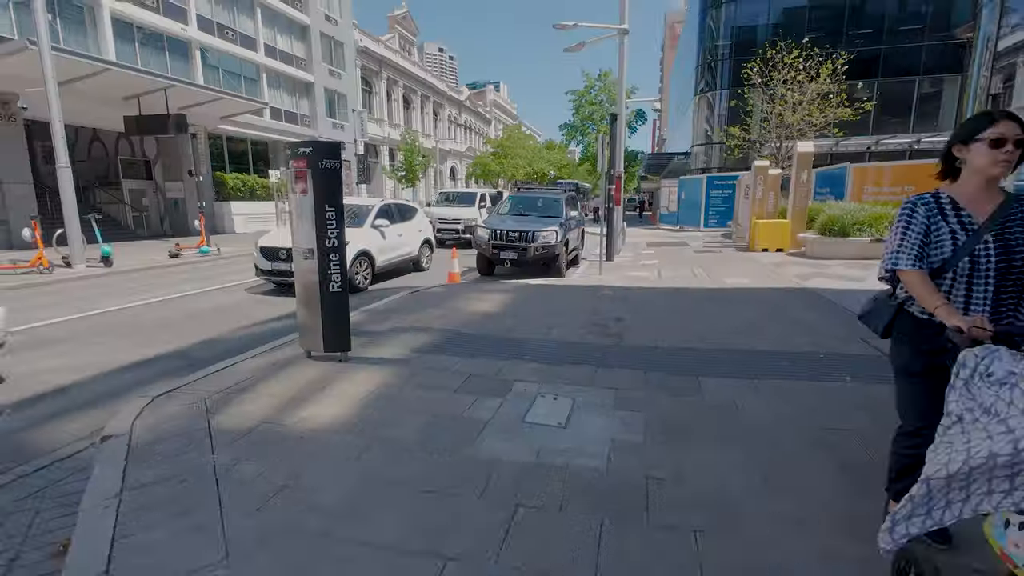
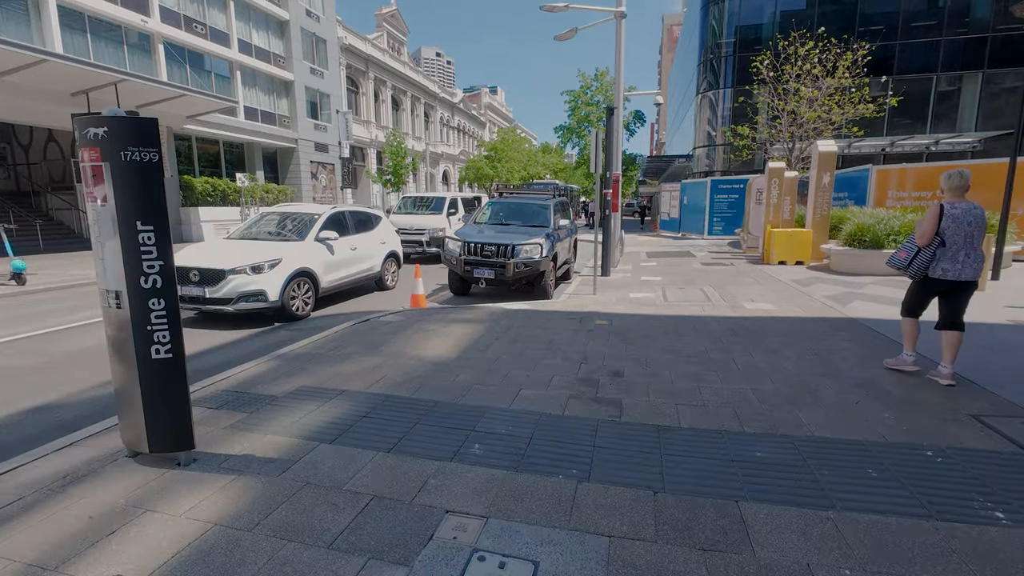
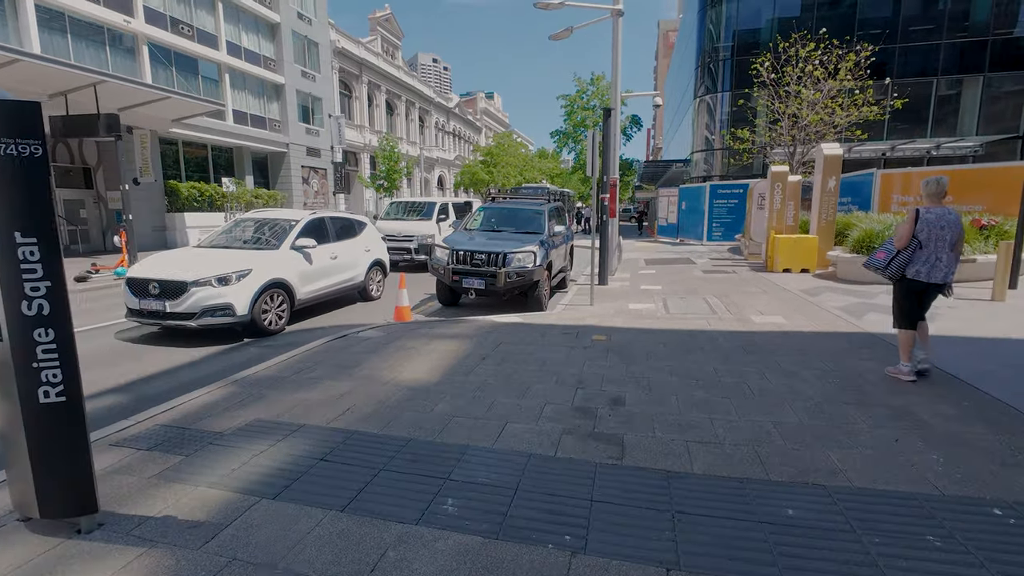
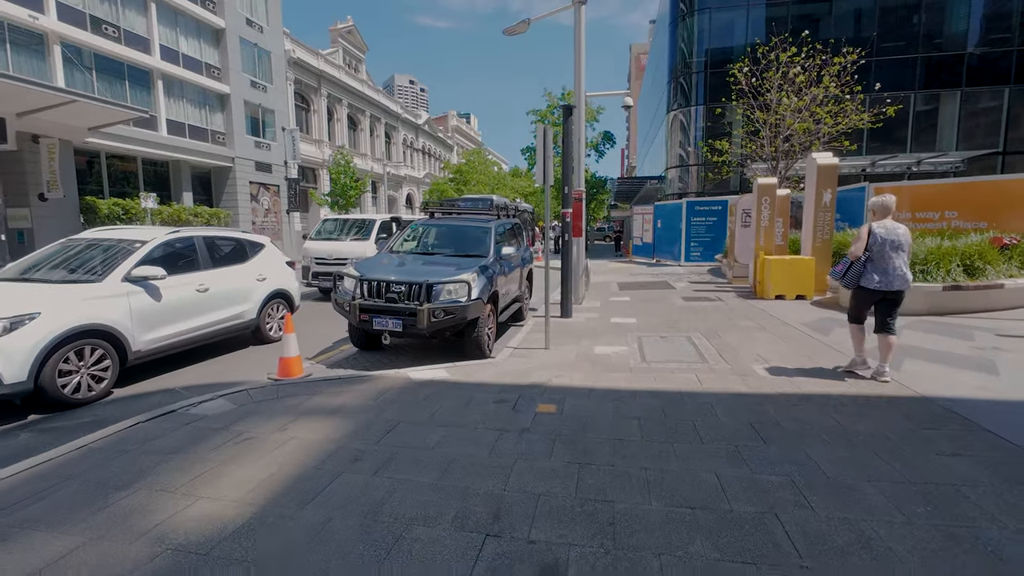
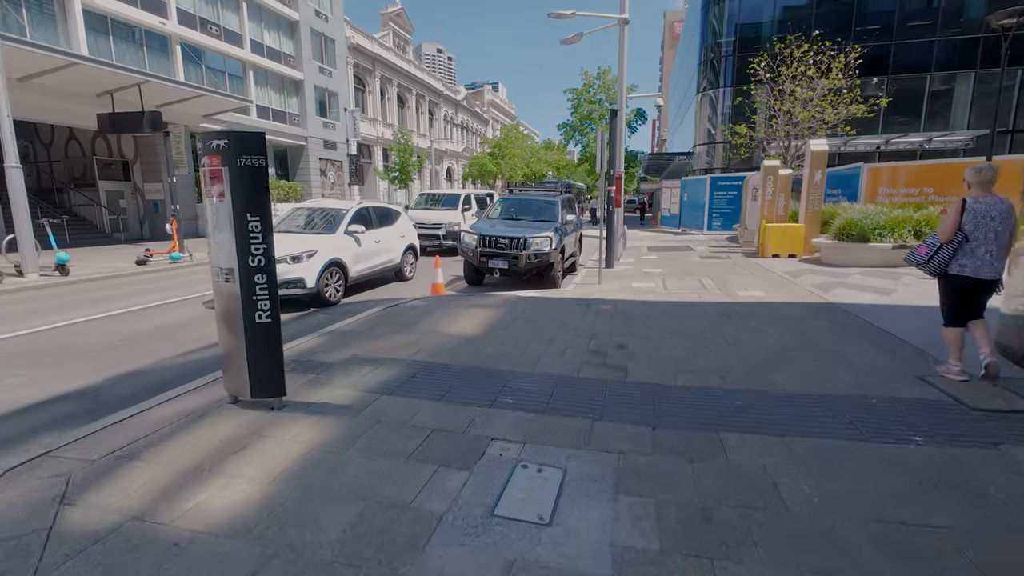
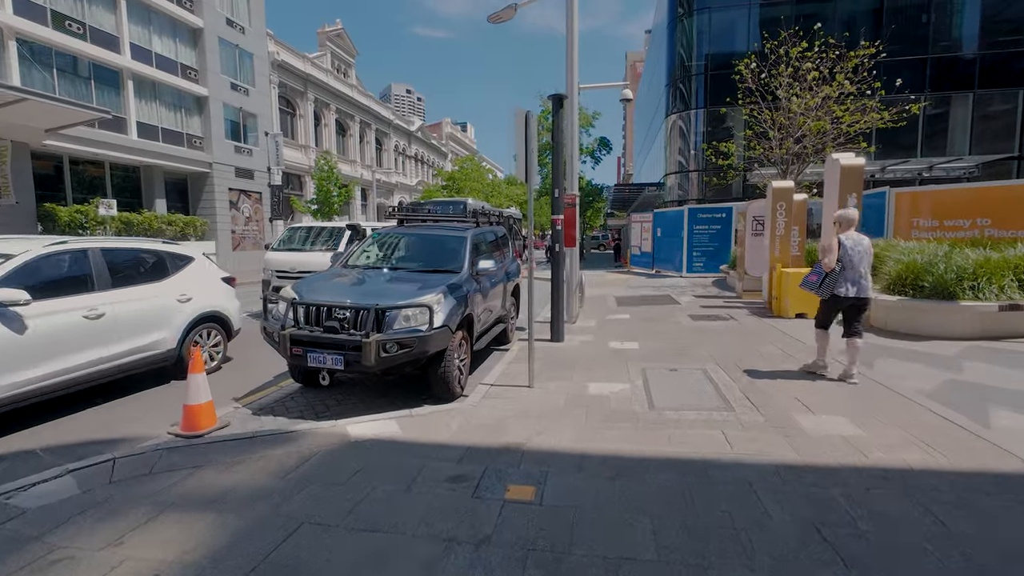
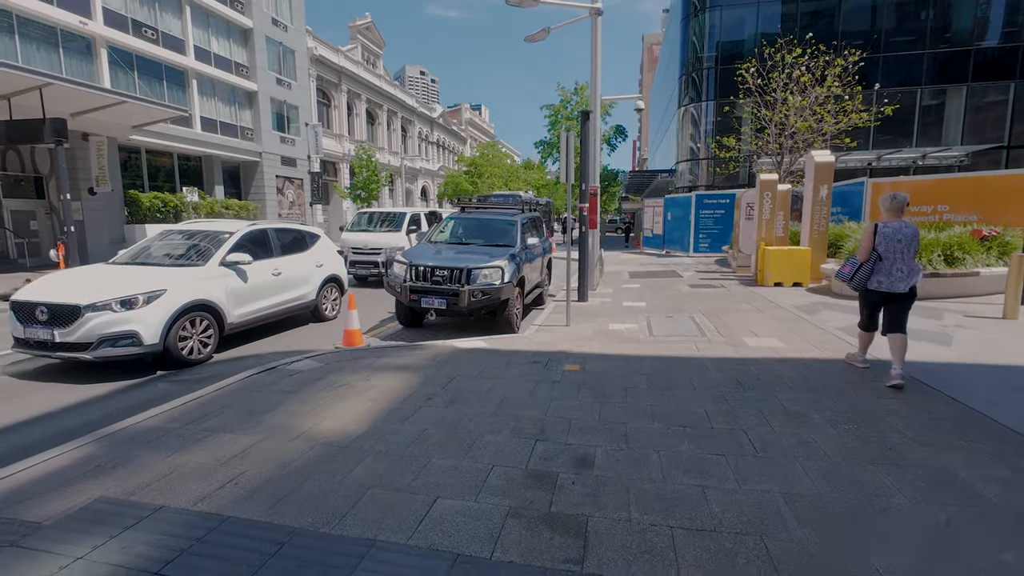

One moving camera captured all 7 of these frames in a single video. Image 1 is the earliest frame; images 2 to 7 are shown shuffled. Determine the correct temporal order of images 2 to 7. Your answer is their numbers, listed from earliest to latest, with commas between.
5, 2, 3, 7, 4, 6
